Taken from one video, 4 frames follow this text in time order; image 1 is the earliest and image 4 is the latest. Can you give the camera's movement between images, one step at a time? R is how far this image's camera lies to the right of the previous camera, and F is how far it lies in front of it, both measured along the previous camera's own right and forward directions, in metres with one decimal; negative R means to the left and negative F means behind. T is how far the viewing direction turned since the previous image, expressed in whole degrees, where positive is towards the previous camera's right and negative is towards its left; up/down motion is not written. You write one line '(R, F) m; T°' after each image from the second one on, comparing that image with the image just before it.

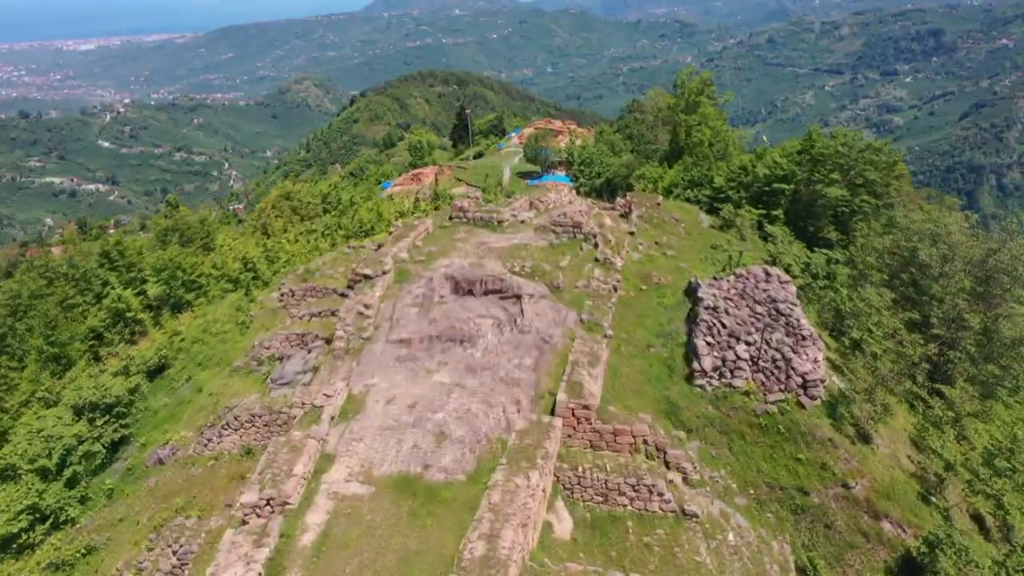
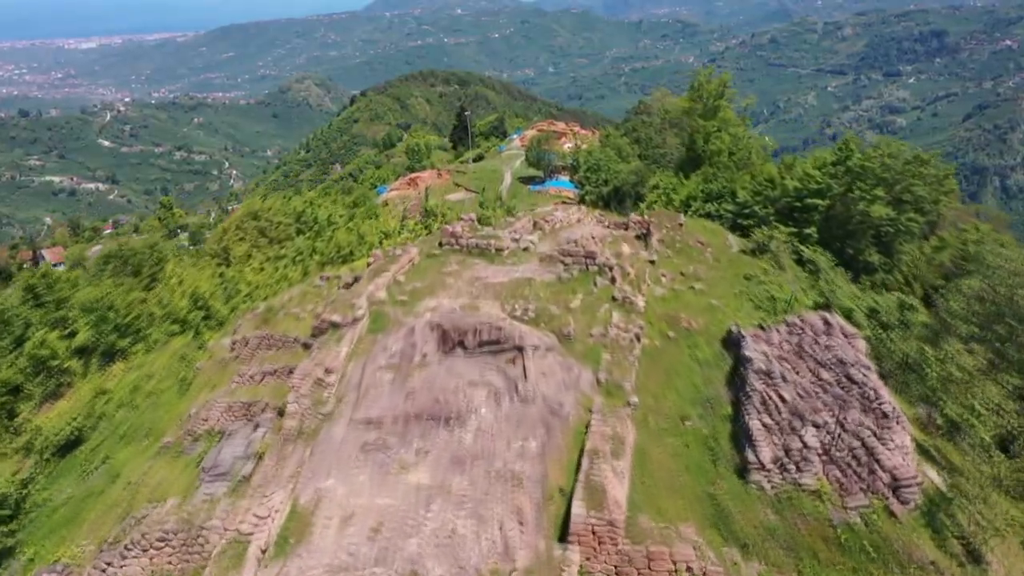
(0.0, +2.2) m; 0°
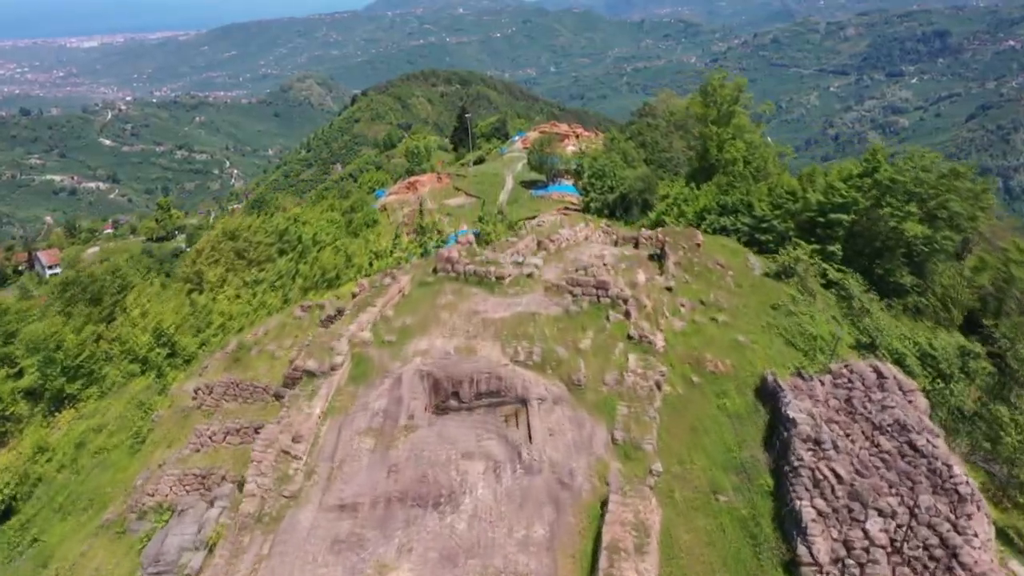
(0.0, +1.3) m; 0°
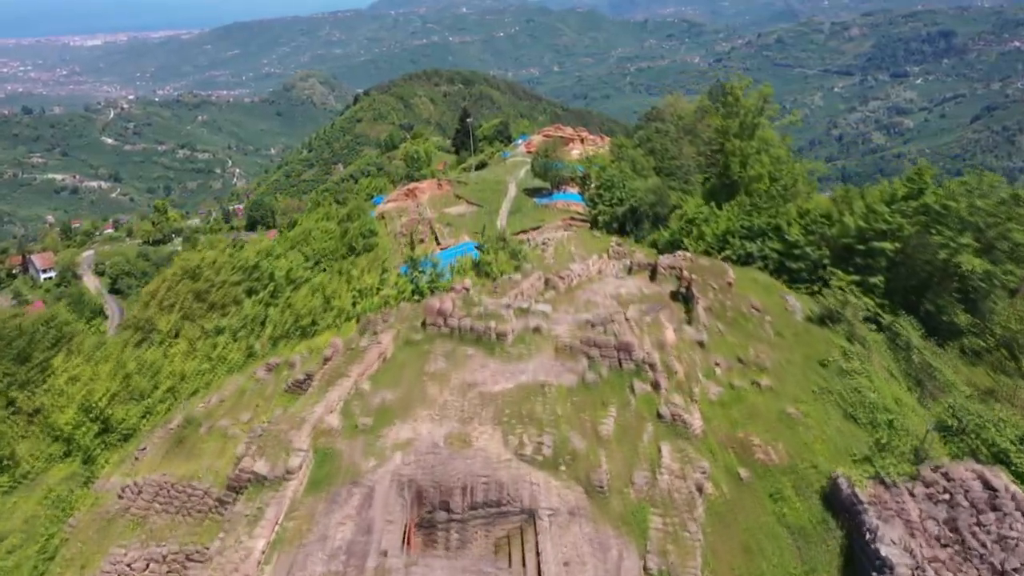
(0.0, +1.8) m; 0°
